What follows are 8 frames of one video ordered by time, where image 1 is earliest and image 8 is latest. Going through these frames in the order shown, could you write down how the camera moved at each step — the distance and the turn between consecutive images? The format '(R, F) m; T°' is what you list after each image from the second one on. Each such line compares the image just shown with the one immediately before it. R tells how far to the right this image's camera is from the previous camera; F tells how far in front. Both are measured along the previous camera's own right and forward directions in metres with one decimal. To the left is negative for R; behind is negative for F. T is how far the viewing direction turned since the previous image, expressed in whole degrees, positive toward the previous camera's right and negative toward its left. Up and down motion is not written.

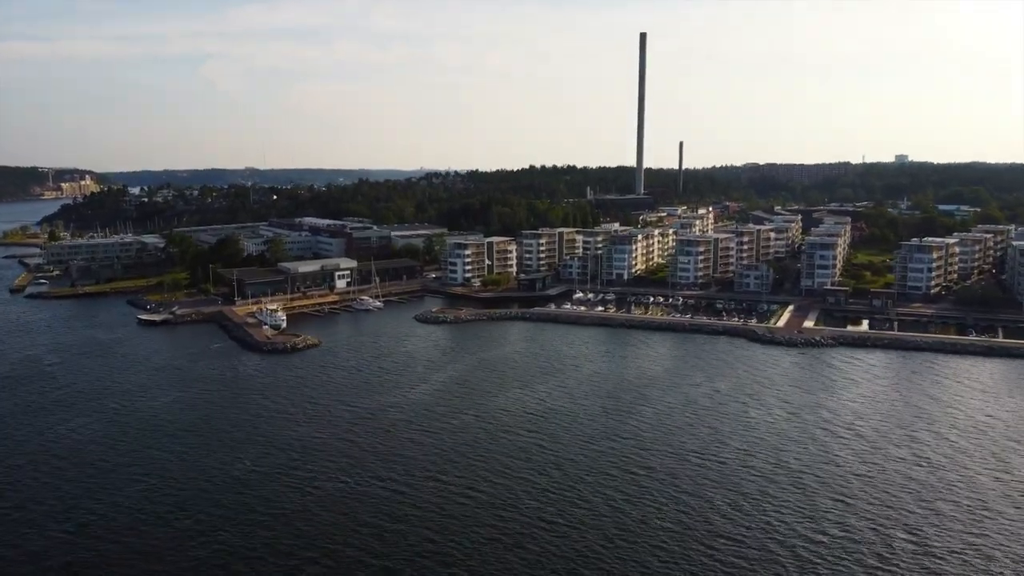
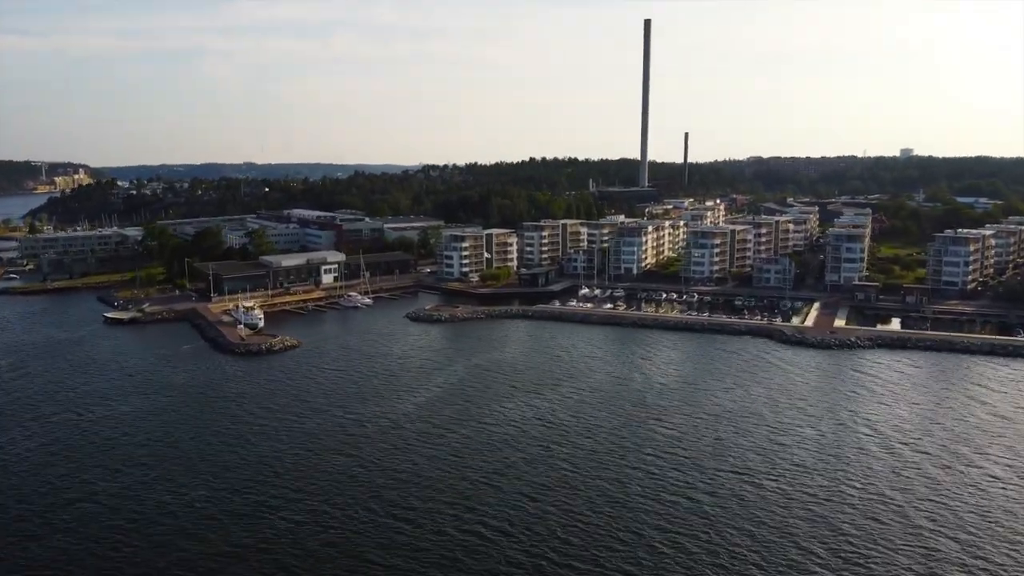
(0.0, +1.3) m; 0°
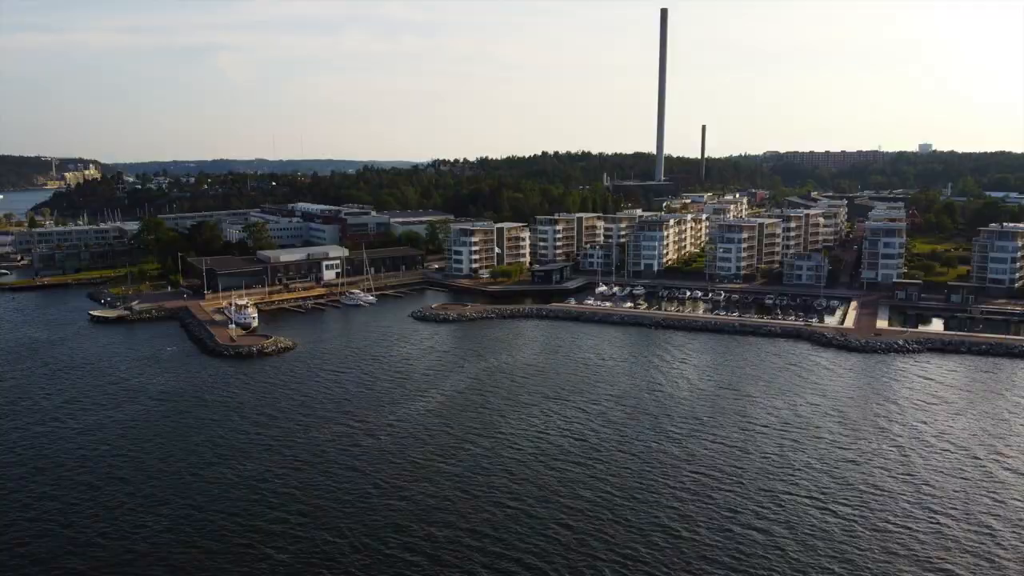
(0.0, +1.0) m; -1°
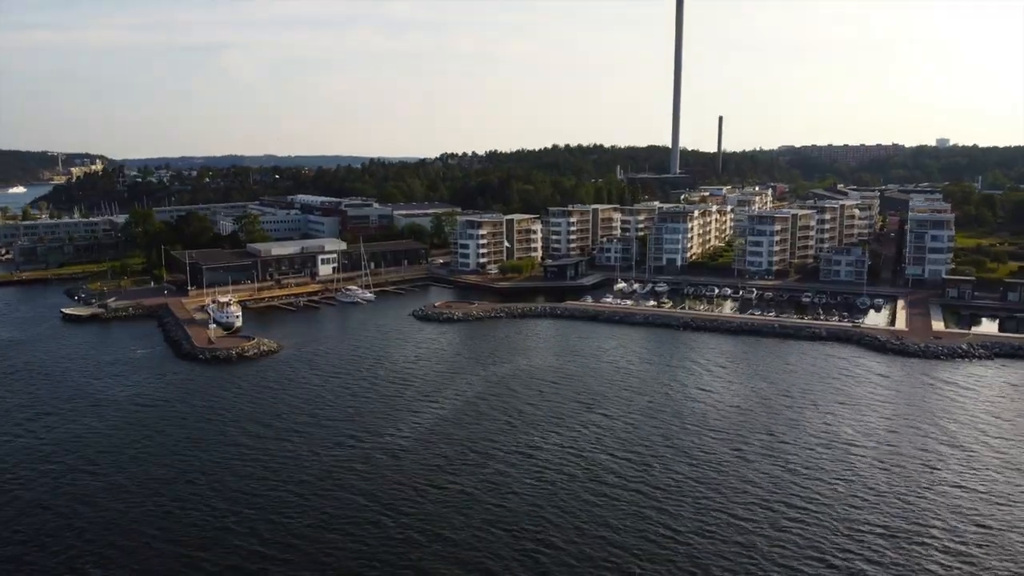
(0.0, +1.2) m; -1°
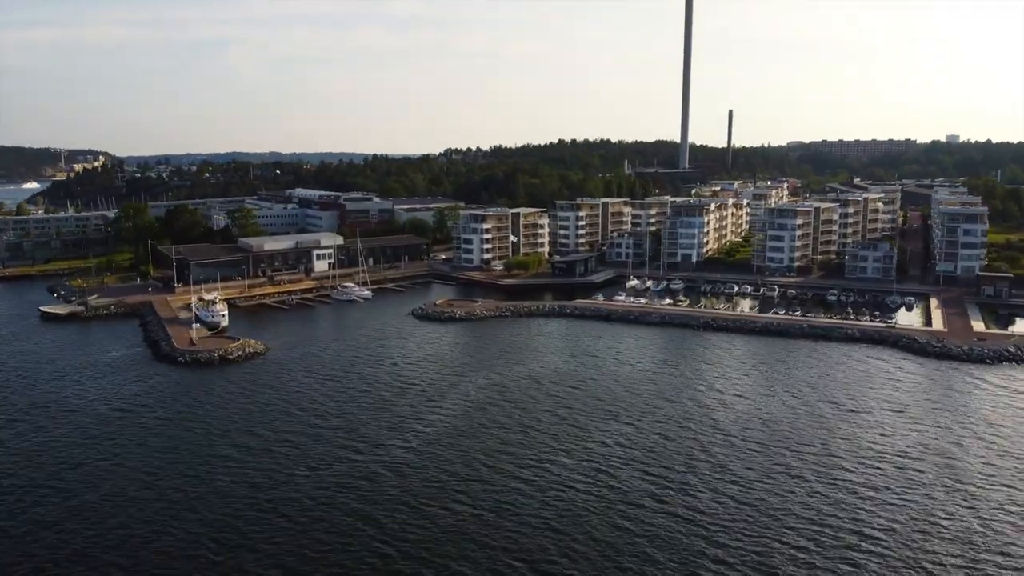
(0.0, +0.8) m; 0°
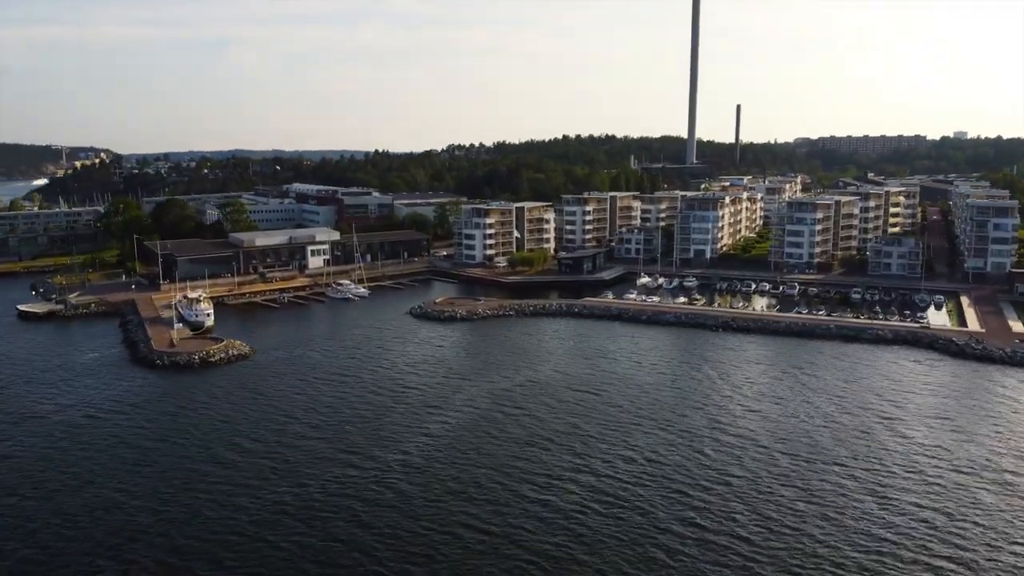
(0.0, +0.7) m; 0°
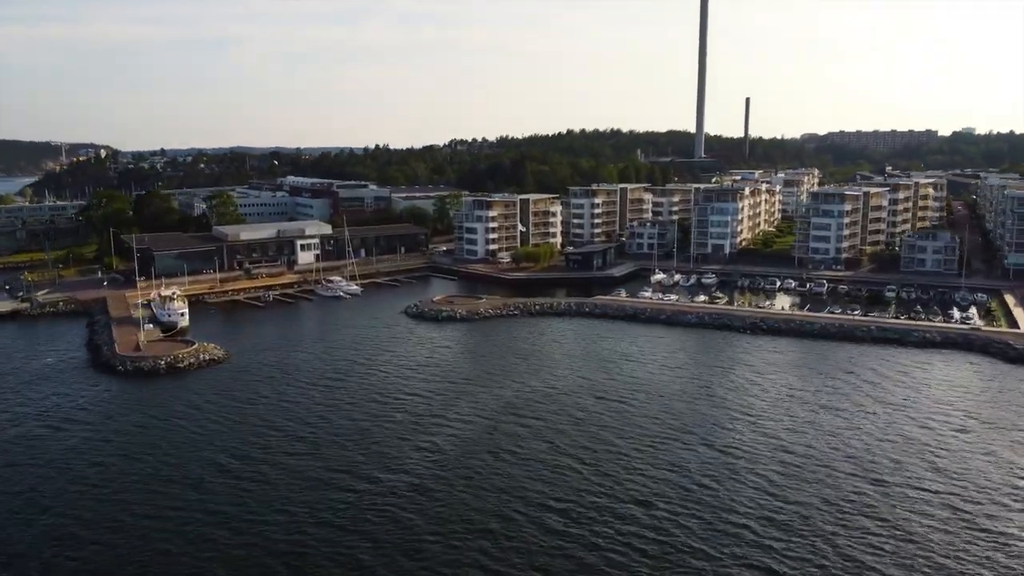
(0.0, +0.9) m; 0°
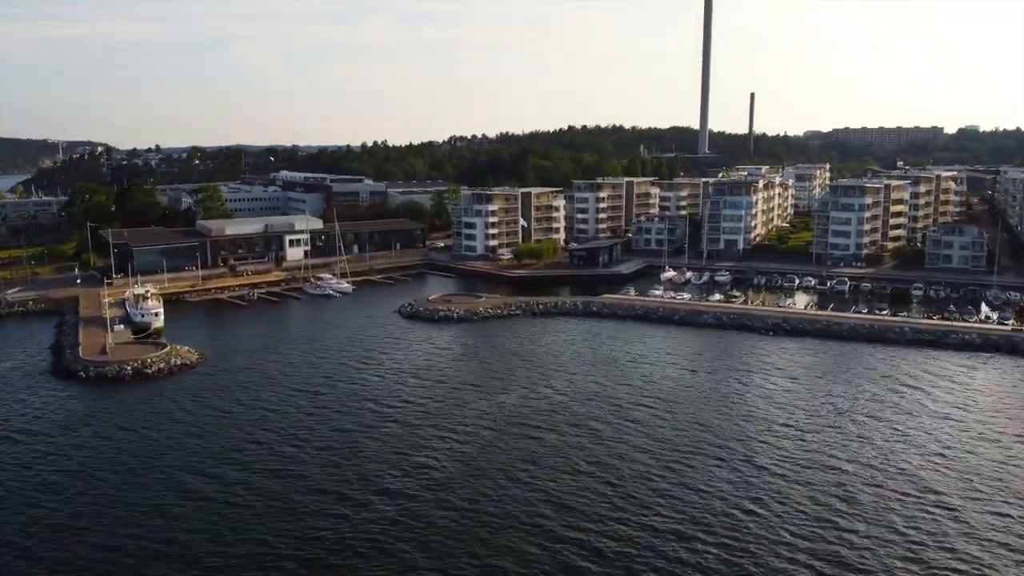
(0.0, +0.6) m; 0°
